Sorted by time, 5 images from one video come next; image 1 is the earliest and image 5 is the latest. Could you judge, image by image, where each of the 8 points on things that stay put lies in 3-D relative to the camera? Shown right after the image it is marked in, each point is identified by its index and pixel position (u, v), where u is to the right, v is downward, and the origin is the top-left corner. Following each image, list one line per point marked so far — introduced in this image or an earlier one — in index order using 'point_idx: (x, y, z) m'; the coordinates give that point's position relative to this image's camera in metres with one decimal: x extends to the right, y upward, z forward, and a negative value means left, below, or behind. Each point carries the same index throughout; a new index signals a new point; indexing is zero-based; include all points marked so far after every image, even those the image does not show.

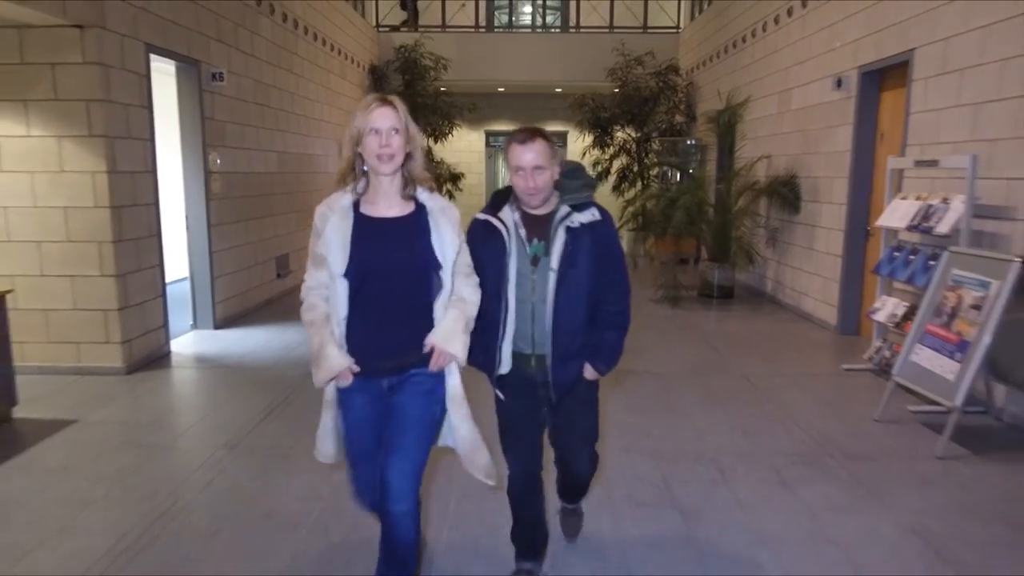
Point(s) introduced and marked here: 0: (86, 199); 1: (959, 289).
0: (-2.6, +0.6, +4.5) m
1: (+2.3, 0.0, +3.7) m
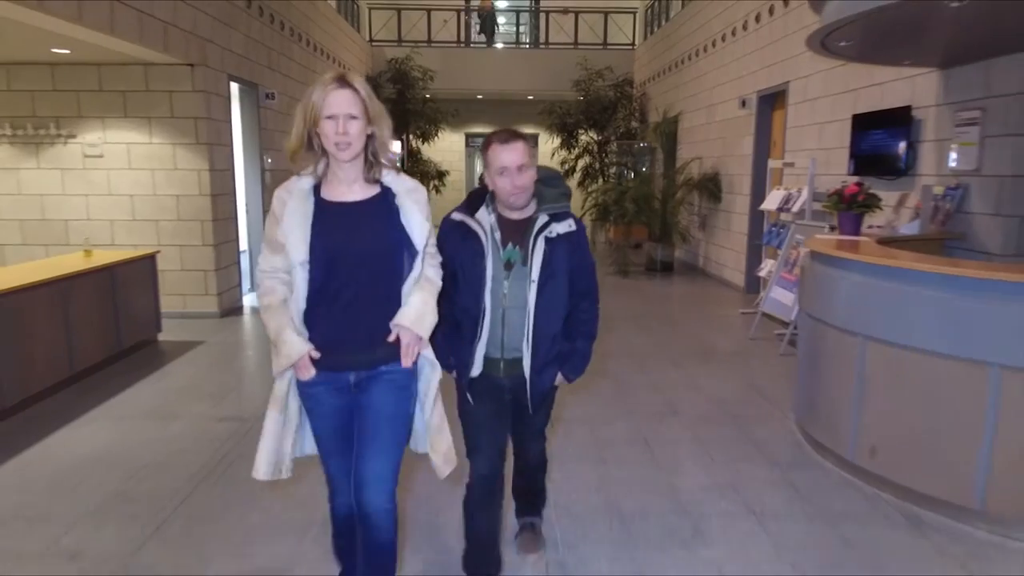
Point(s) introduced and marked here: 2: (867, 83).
0: (-2.7, +0.8, +6.2) m
1: (+2.2, +0.3, +5.6) m
2: (+2.7, +1.5, +5.4) m
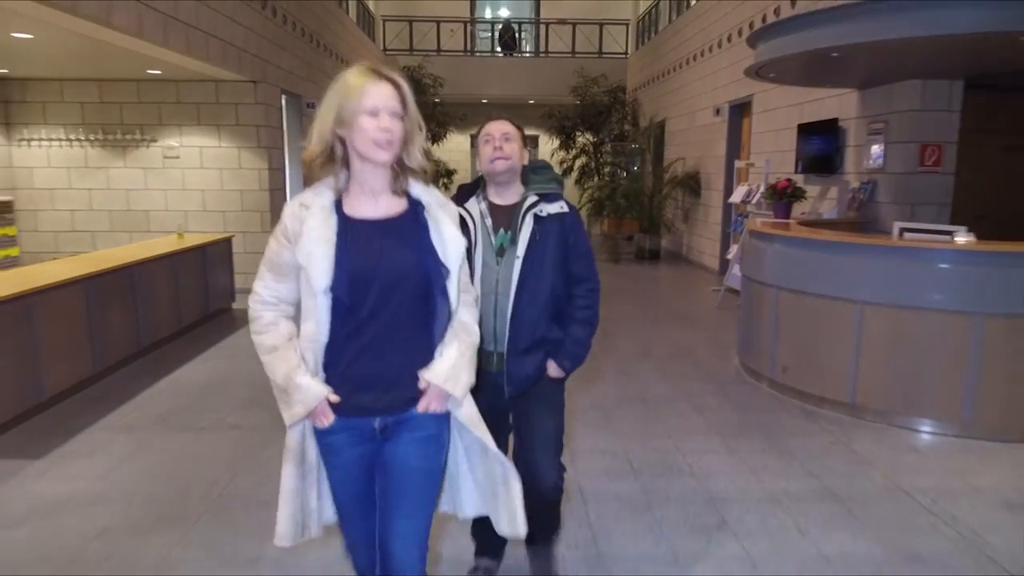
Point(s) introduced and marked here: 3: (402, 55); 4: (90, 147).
0: (-2.7, +1.1, +7.5) m
1: (+2.3, +0.5, +6.9) m
2: (+2.7, +1.7, +6.7) m
3: (-2.4, +5.1, +15.8) m
4: (-4.4, +1.5, +7.5) m
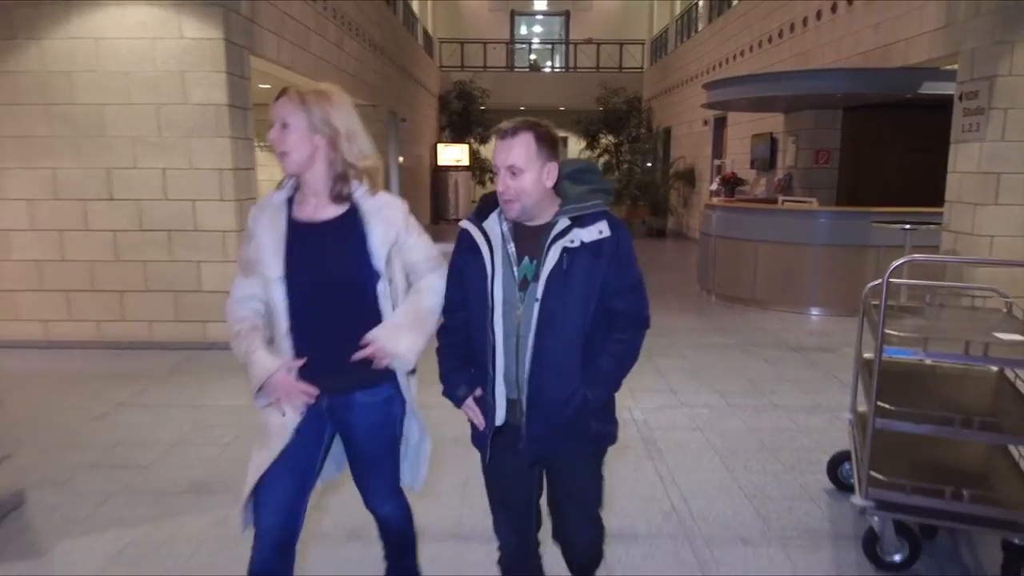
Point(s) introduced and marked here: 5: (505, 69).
0: (-2.1, +1.6, +10.8) m
1: (+2.9, +1.1, +10.0) m
2: (+3.3, +2.3, +9.8) m
3: (-1.5, +5.7, +19.0) m
4: (-3.7, +2.0, +10.8) m
5: (-0.2, +5.6, +18.7) m
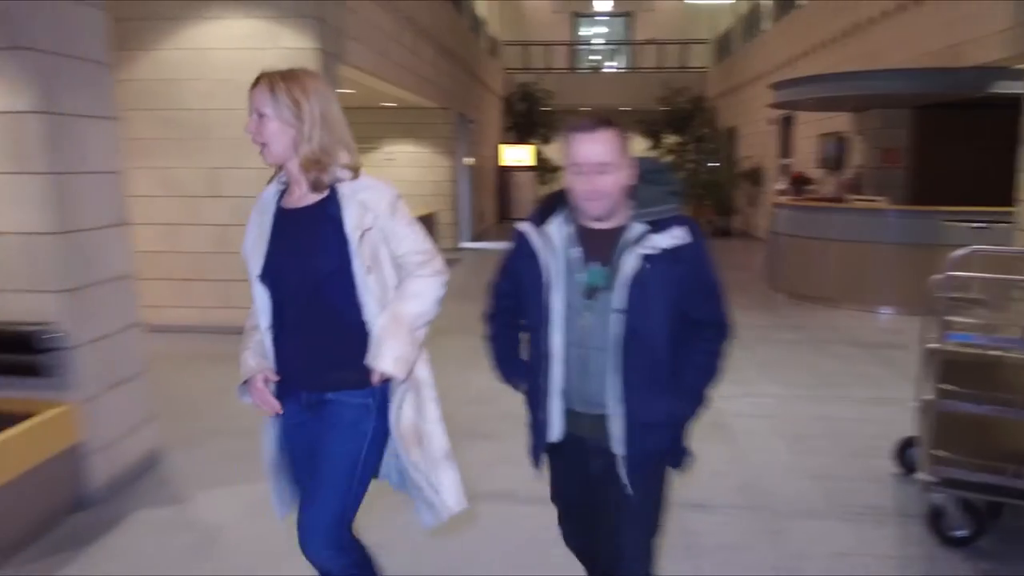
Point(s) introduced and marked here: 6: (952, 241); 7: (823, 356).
0: (-1.1, +1.7, +11.2) m
1: (+3.8, +1.1, +10.0) m
2: (+4.2, +2.3, +9.8) m
3: (+0.2, +5.7, +19.3) m
4: (-2.7, +2.1, +11.4) m
5: (+1.5, +5.6, +19.0) m
6: (+4.1, +0.4, +6.7) m
7: (+2.3, -0.5, +5.4) m
